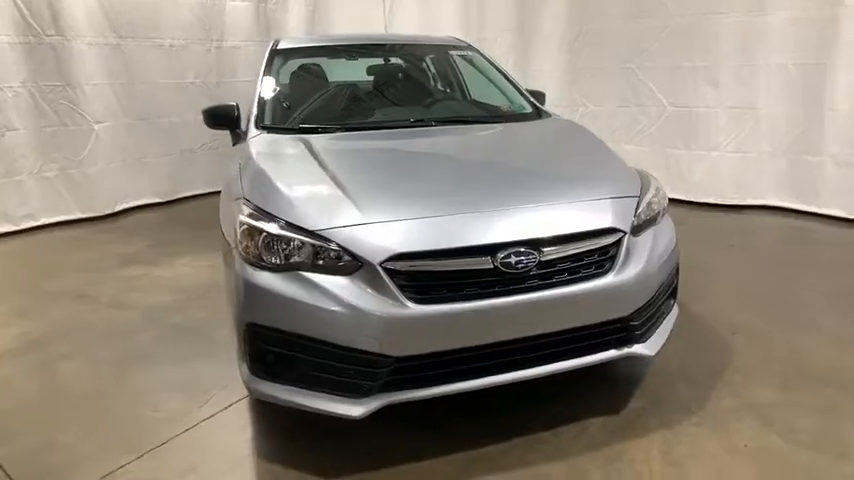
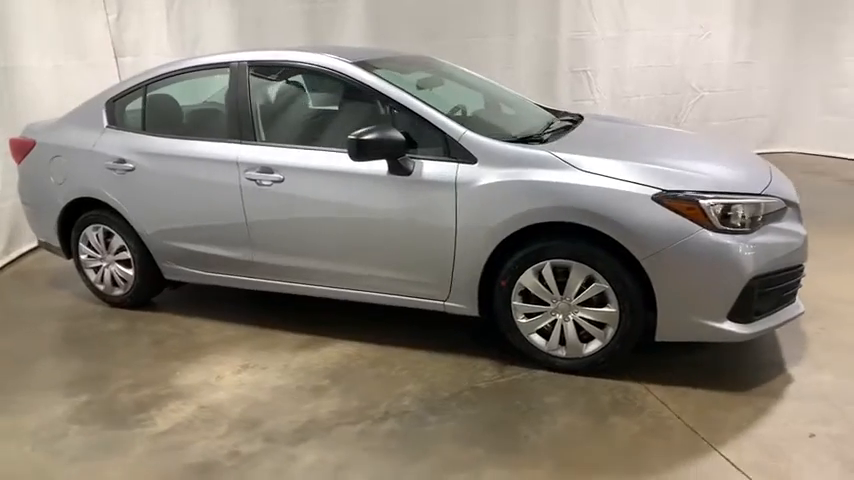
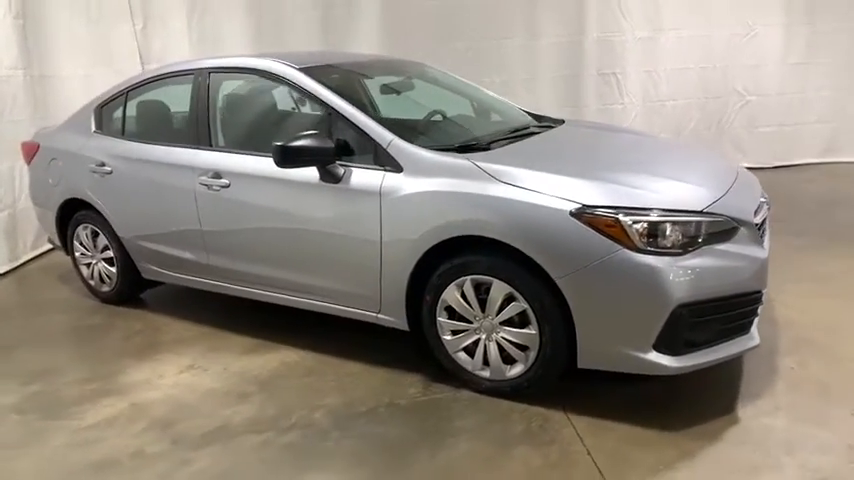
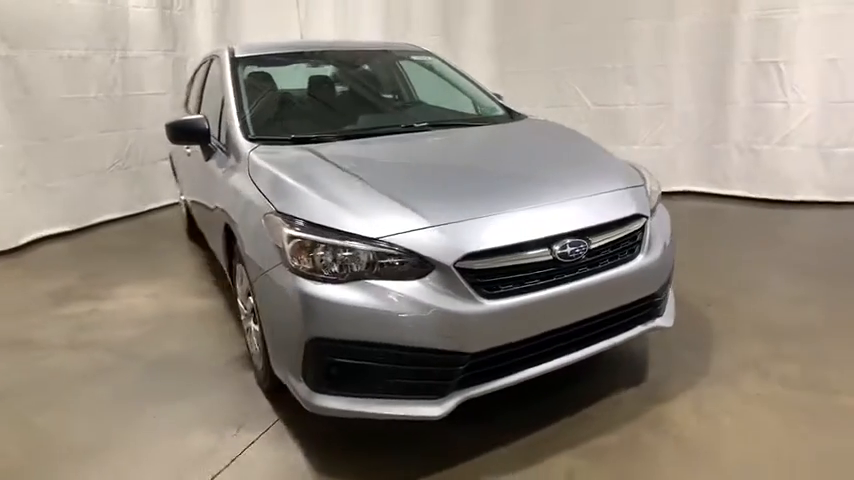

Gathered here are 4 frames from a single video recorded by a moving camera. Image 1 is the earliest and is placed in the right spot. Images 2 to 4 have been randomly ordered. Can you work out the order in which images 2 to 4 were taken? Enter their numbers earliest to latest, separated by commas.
4, 3, 2
